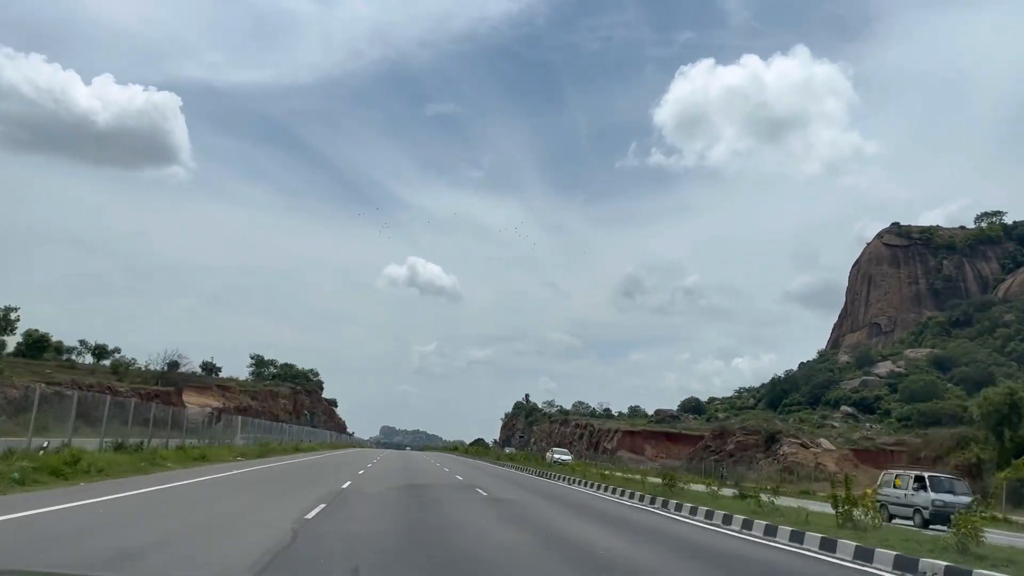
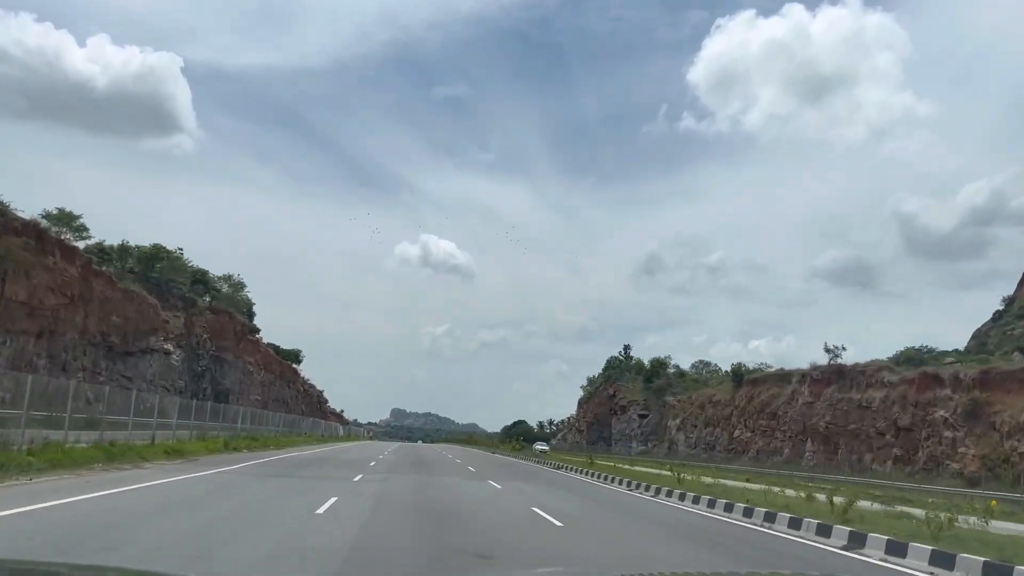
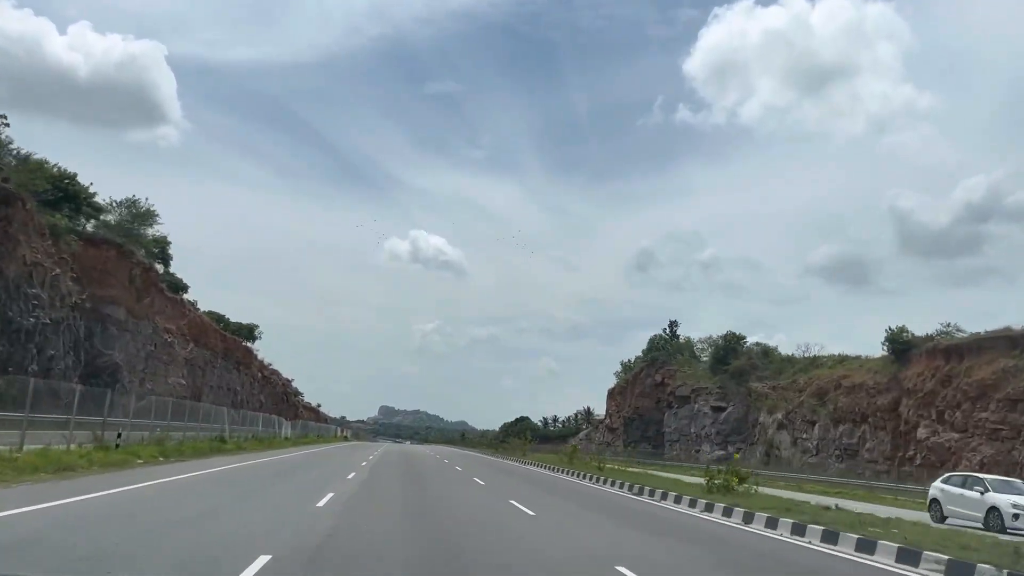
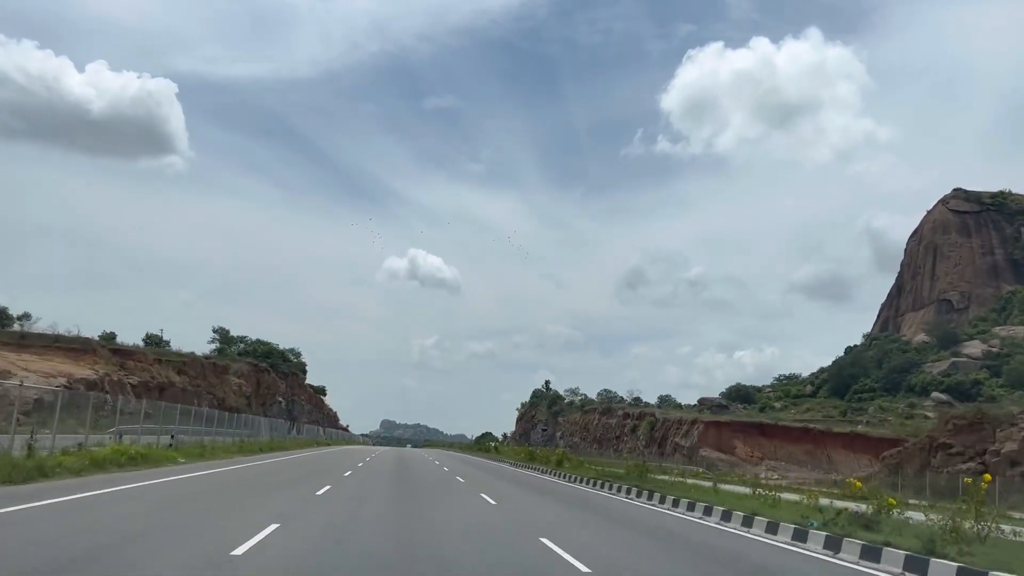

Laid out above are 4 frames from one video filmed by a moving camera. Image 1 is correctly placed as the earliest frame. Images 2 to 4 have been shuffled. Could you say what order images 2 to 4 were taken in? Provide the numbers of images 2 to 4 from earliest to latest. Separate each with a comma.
4, 2, 3
